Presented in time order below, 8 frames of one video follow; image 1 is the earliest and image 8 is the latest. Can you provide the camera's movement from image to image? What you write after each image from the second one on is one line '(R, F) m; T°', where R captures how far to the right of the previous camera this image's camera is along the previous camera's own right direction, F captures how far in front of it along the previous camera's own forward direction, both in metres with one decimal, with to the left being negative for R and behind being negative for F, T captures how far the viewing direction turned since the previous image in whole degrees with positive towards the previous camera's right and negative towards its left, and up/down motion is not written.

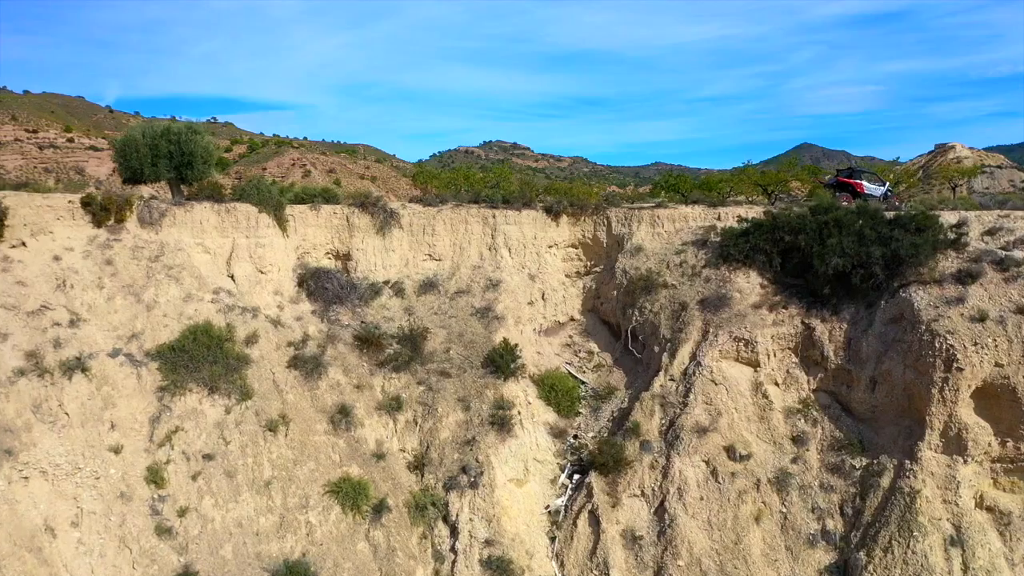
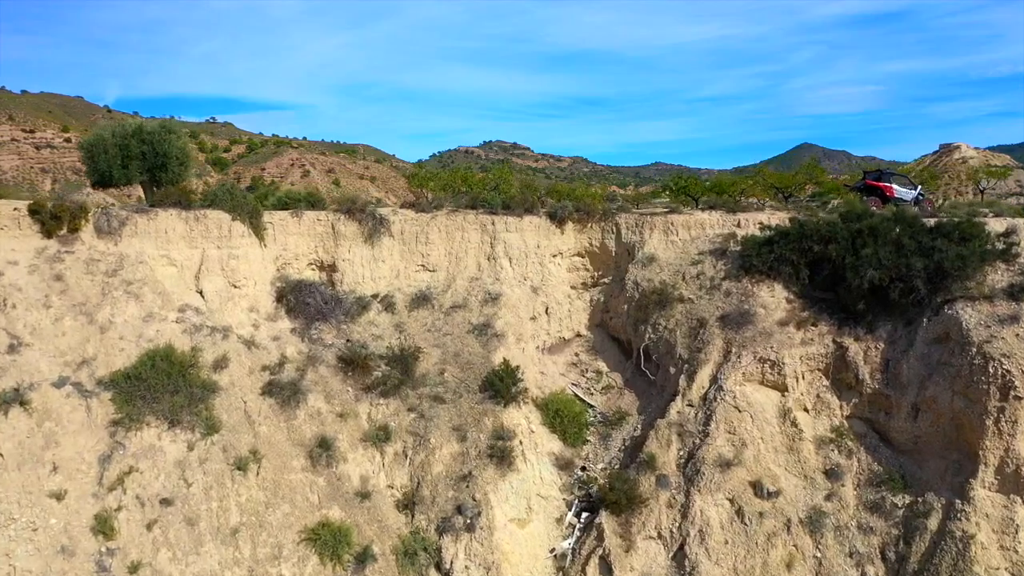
(0.0, +1.5) m; 0°
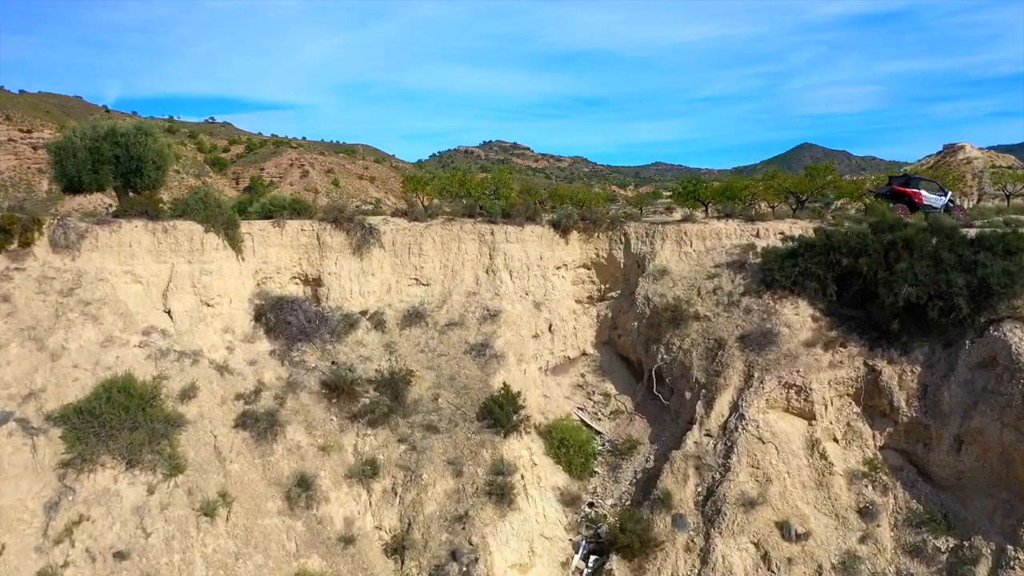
(0.0, +1.3) m; 0°
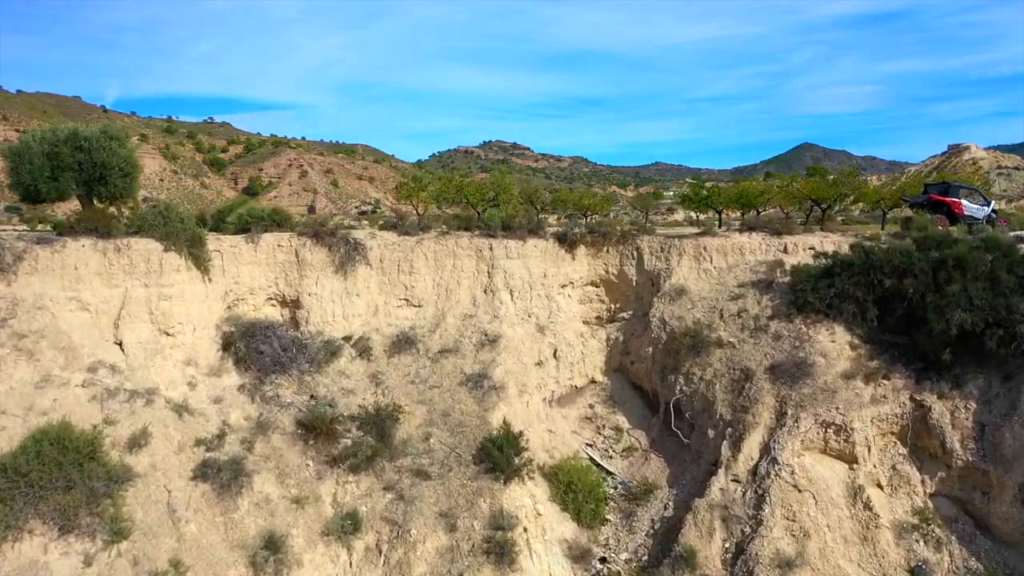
(0.0, +1.5) m; 0°
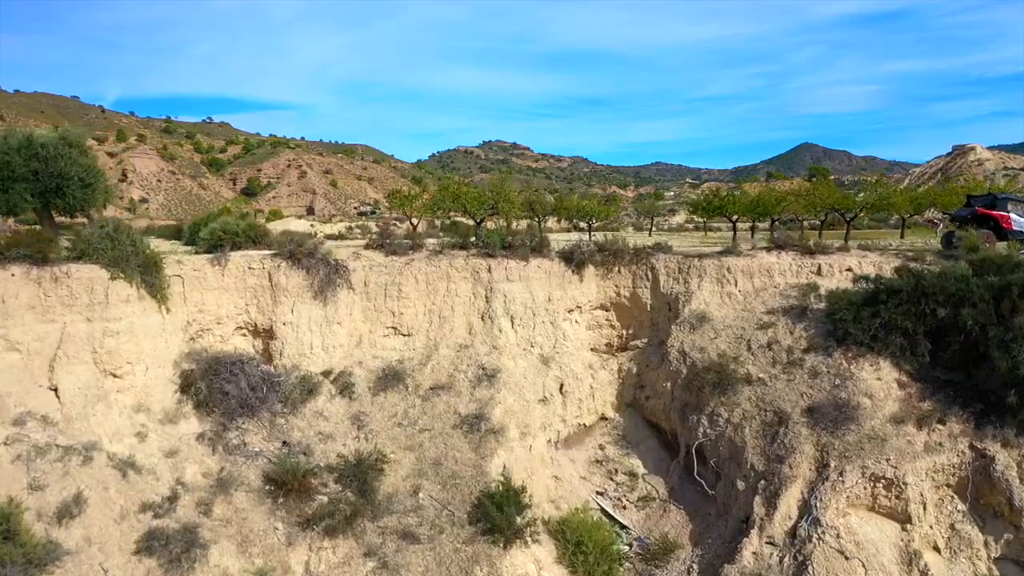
(0.0, +1.5) m; 0°
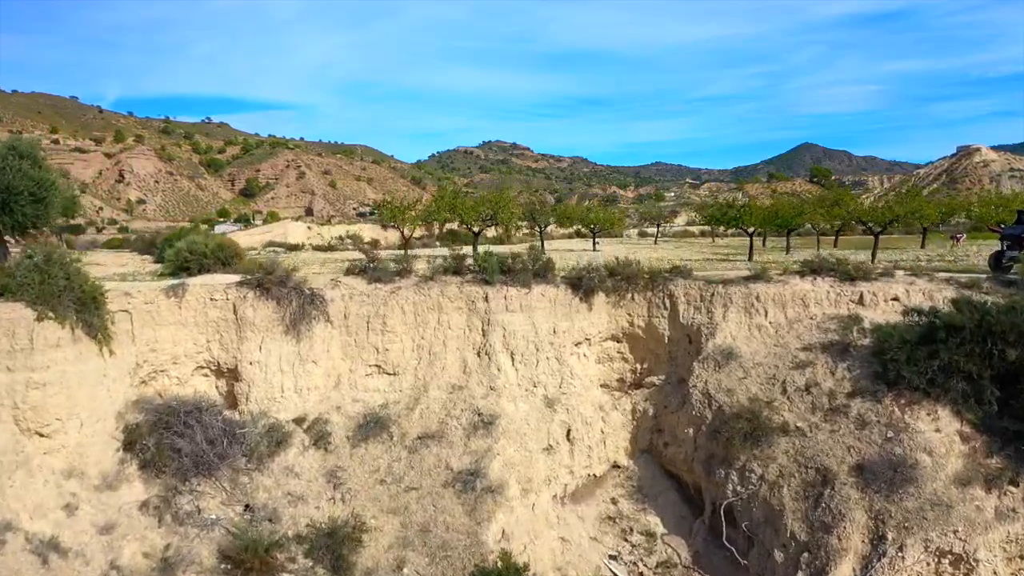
(0.0, +1.5) m; 0°
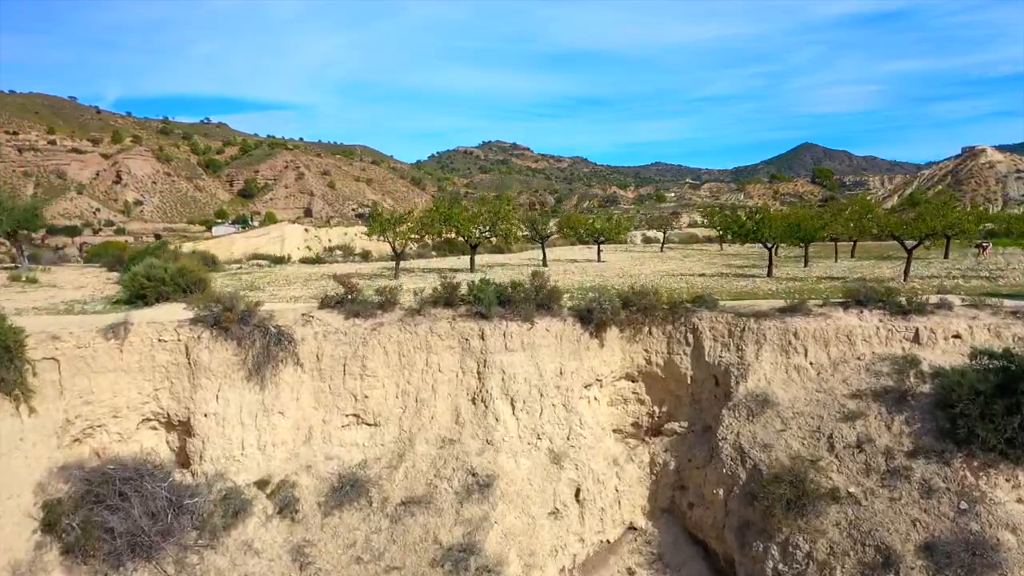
(0.0, +1.5) m; 0°
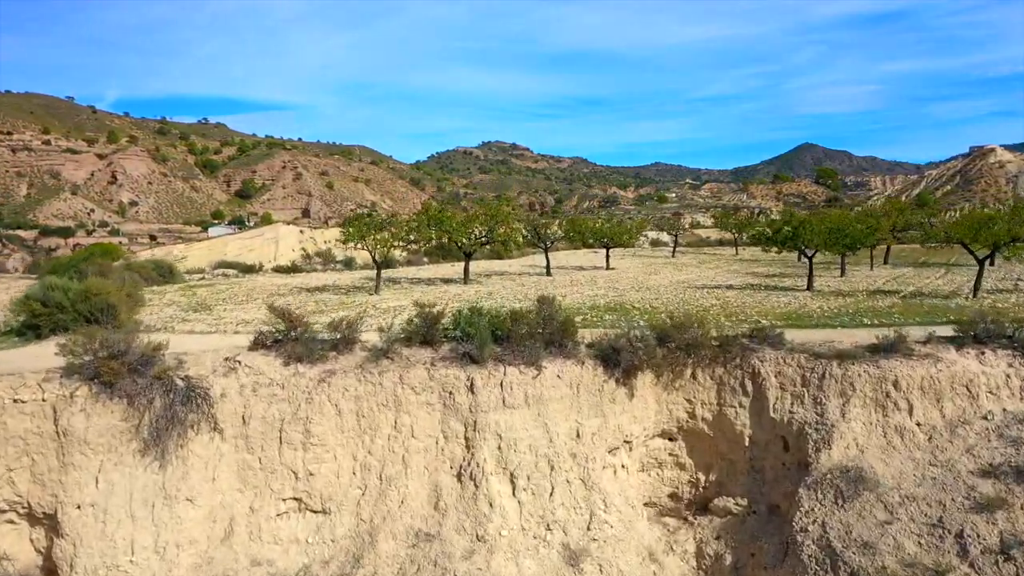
(0.0, +2.6) m; 0°
